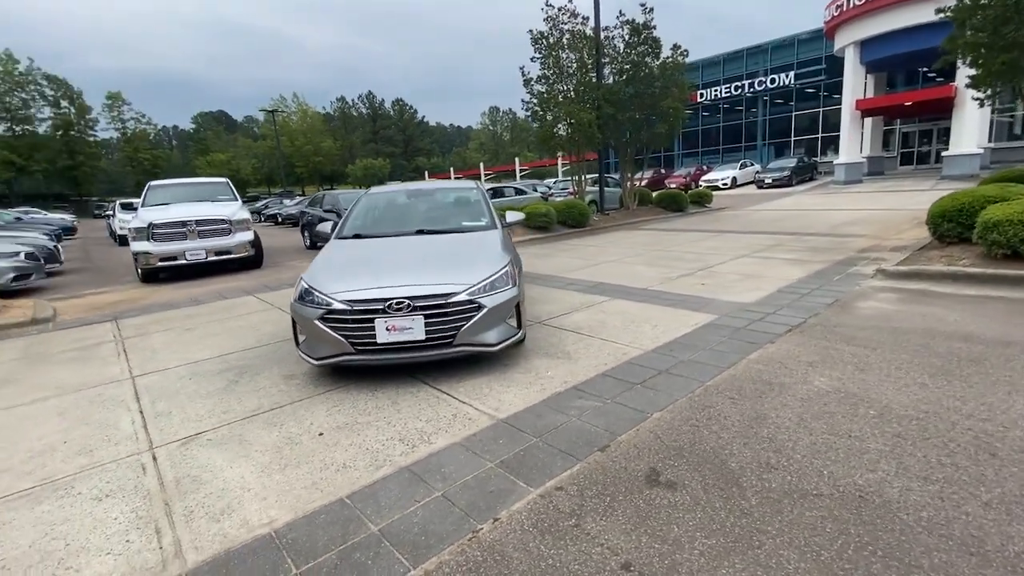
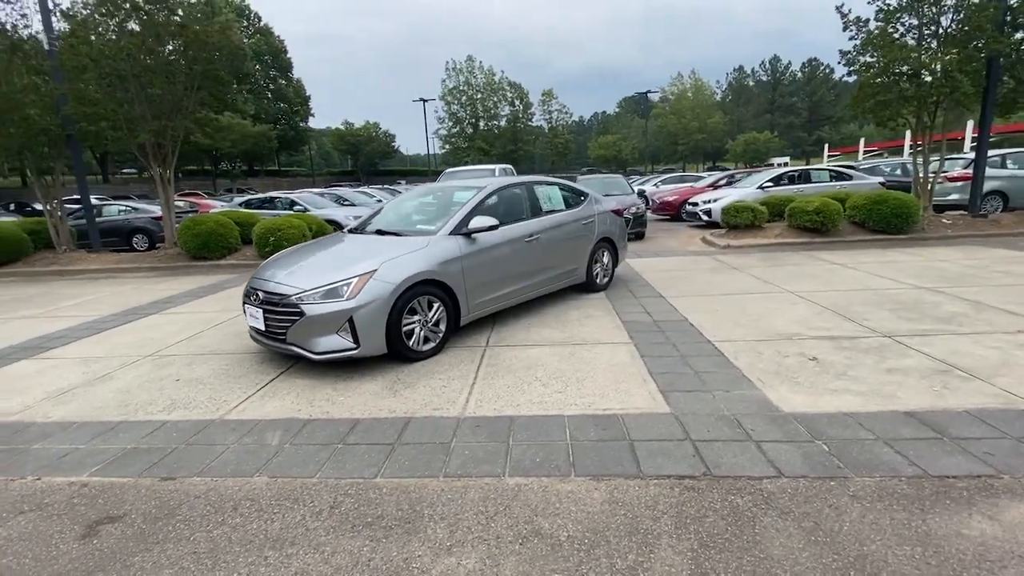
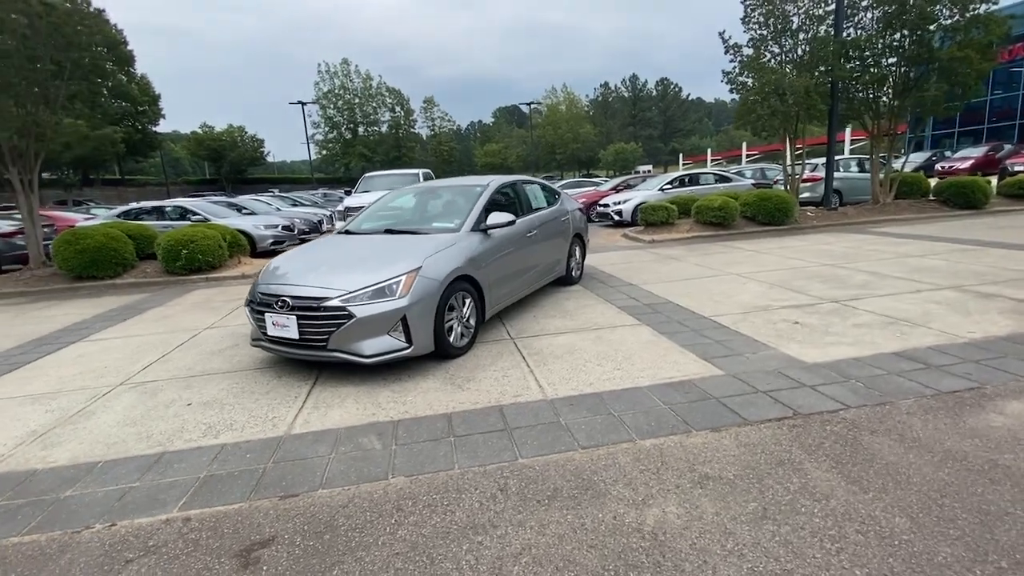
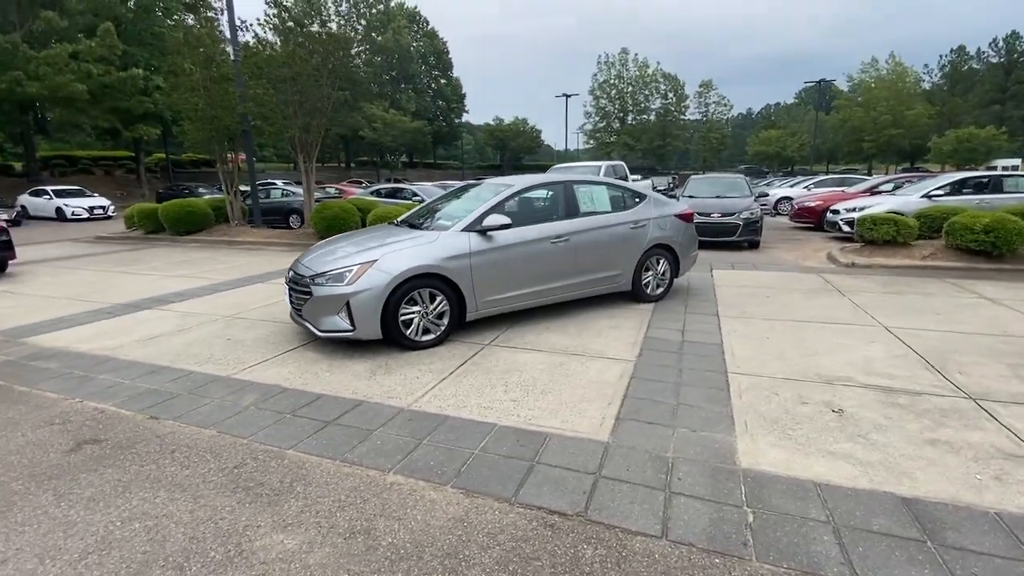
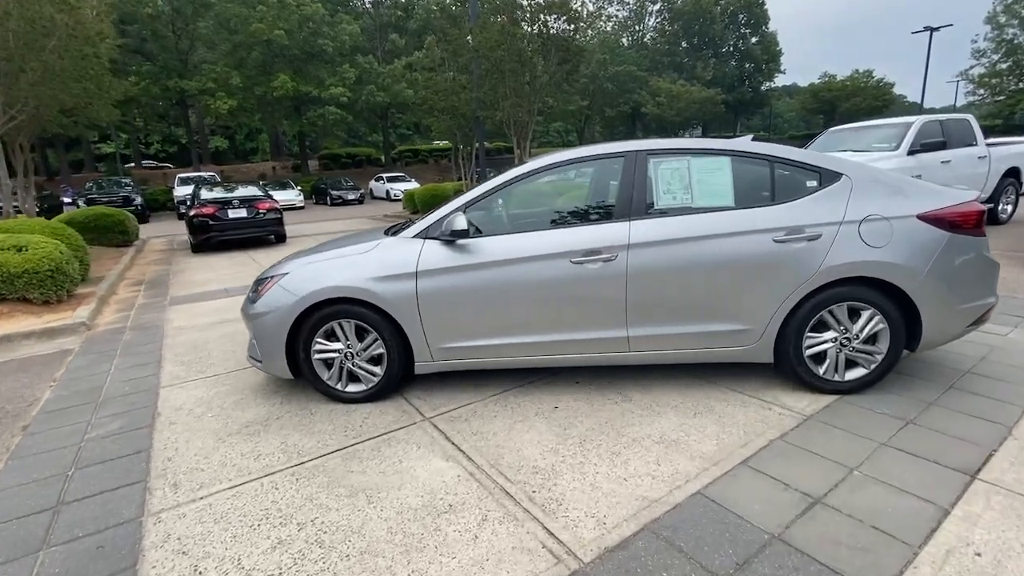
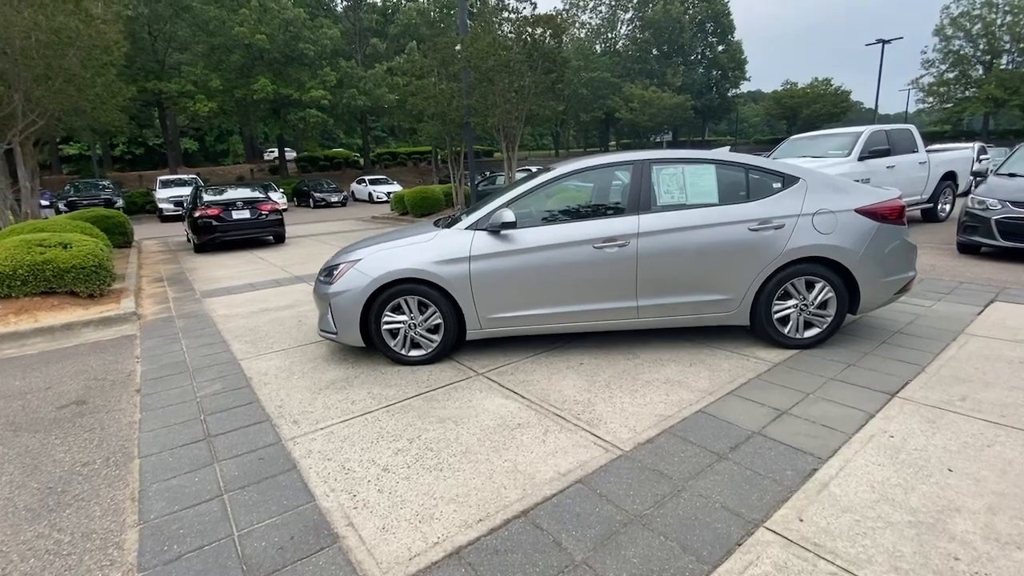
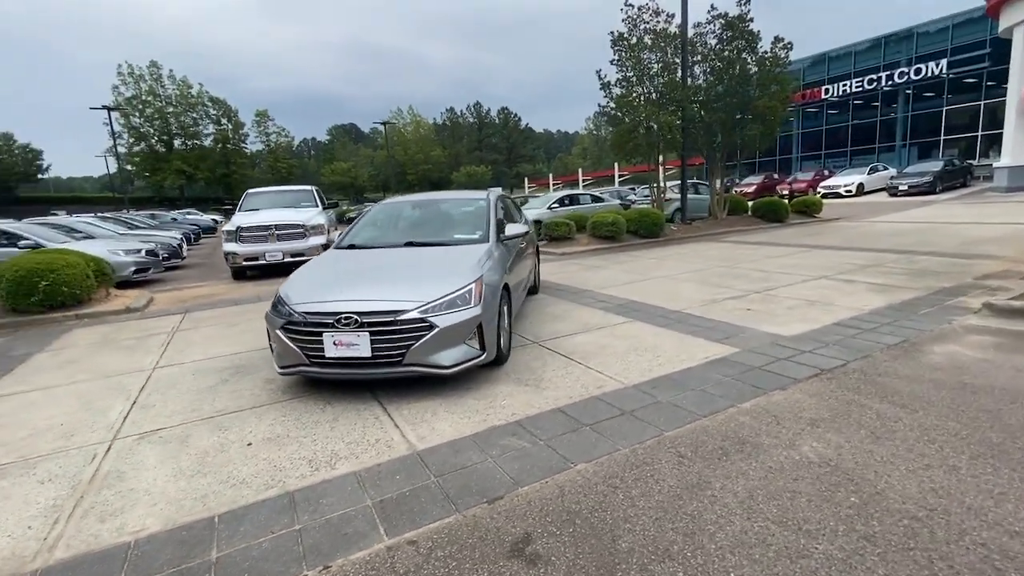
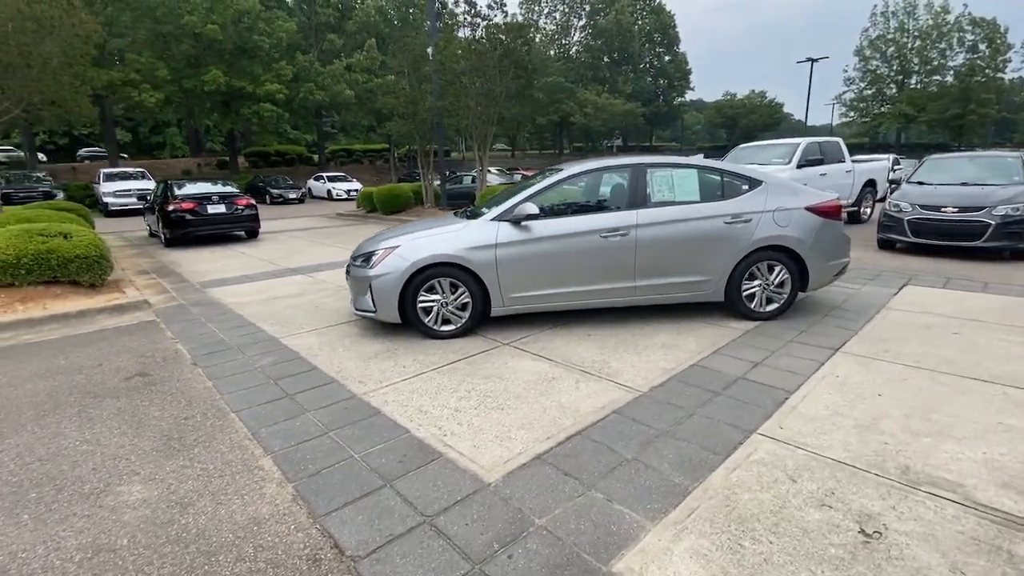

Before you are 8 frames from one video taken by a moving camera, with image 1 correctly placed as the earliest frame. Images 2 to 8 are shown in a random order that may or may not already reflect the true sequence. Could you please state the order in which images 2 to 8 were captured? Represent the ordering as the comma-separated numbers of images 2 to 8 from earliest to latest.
7, 3, 2, 4, 8, 6, 5
